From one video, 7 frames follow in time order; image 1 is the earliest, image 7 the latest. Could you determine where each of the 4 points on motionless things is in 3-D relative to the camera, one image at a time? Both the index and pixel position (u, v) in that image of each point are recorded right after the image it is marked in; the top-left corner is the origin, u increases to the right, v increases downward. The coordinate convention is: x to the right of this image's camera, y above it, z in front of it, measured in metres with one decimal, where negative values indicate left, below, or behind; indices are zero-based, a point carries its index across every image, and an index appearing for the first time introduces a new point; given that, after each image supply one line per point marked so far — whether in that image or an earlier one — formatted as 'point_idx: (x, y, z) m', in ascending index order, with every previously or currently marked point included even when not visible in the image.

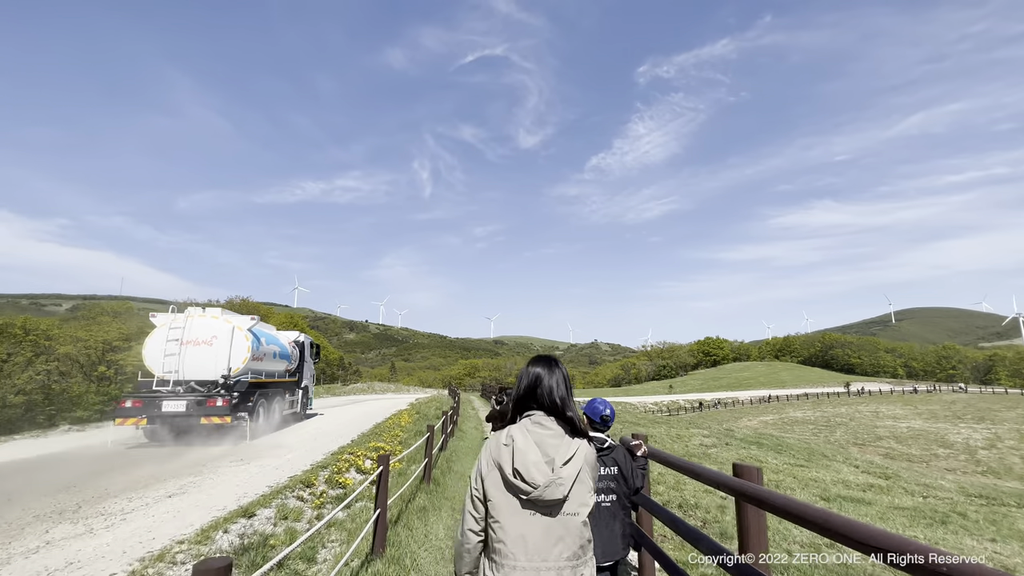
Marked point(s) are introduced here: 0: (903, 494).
0: (+14.3, -7.5, +15.9) m
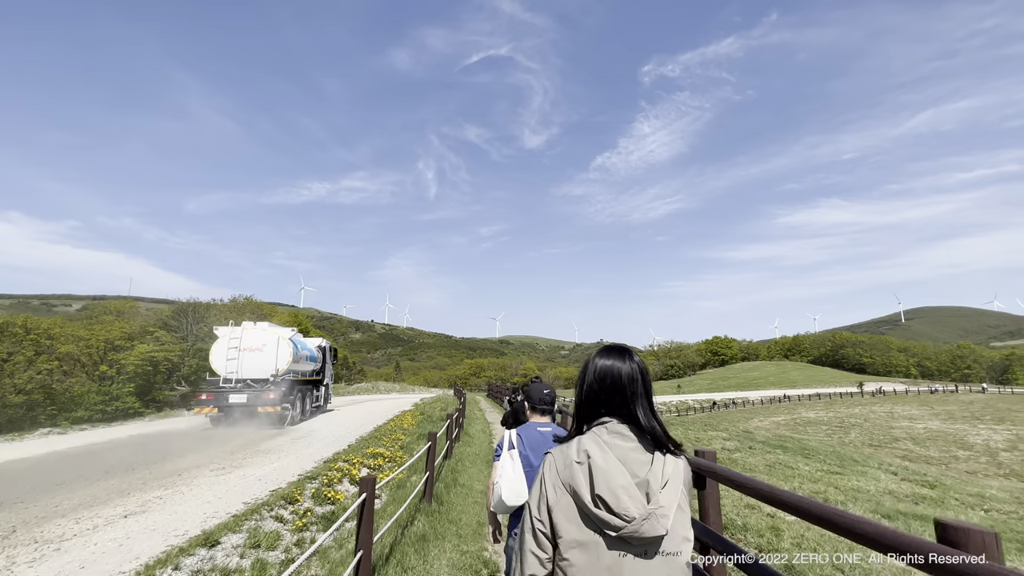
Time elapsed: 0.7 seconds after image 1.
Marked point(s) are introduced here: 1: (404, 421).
0: (+14.6, -7.3, +15.1) m
1: (-4.1, -5.0, +16.5) m
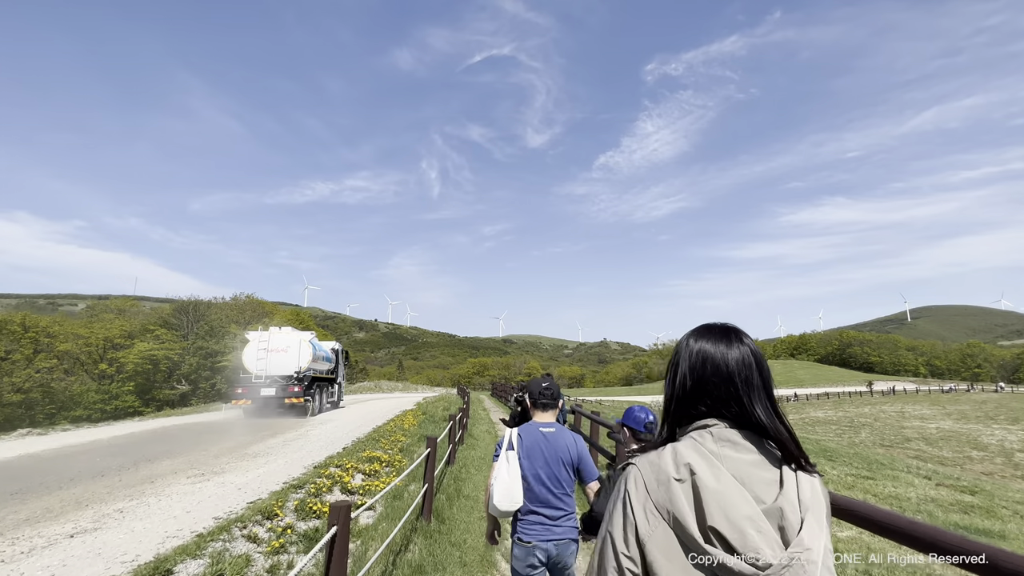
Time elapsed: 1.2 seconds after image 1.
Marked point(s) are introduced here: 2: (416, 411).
0: (+14.7, -7.2, +14.4) m
1: (-3.9, -4.8, +16.0) m
2: (-4.0, -5.1, +18.2) m
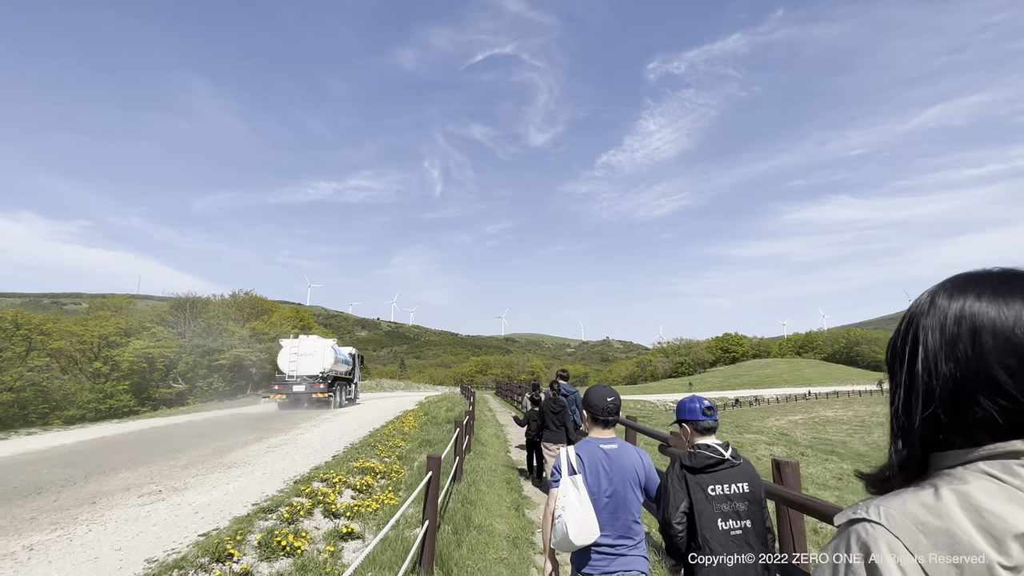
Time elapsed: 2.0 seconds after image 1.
0: (+15.0, -6.9, +13.6) m
1: (-3.7, -4.6, +15.2) m
2: (-3.7, -4.9, +17.4) m
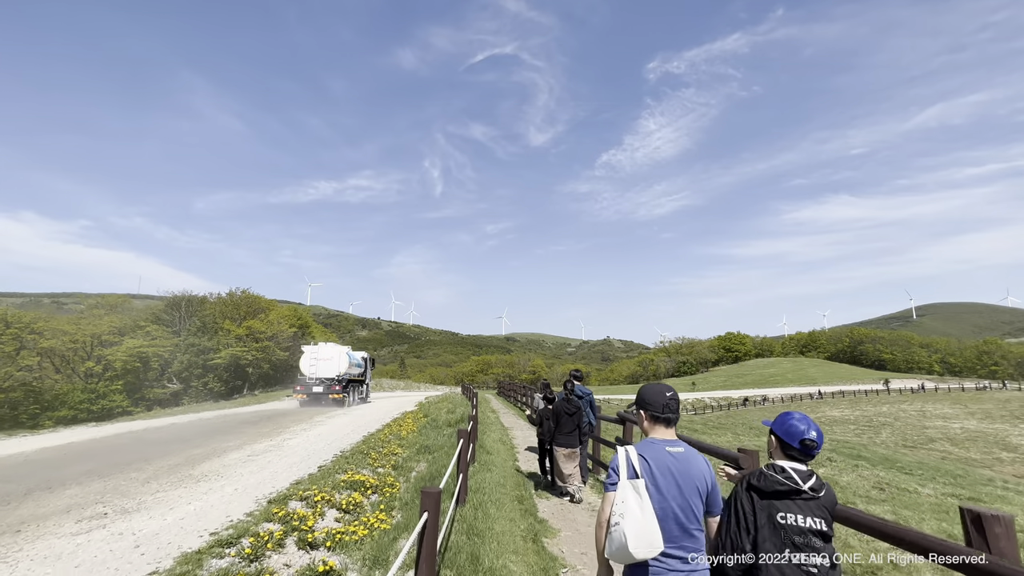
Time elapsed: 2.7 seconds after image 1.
0: (+15.1, -6.8, +12.9) m
1: (-3.6, -4.5, +14.6) m
2: (-3.6, -4.8, +16.8) m
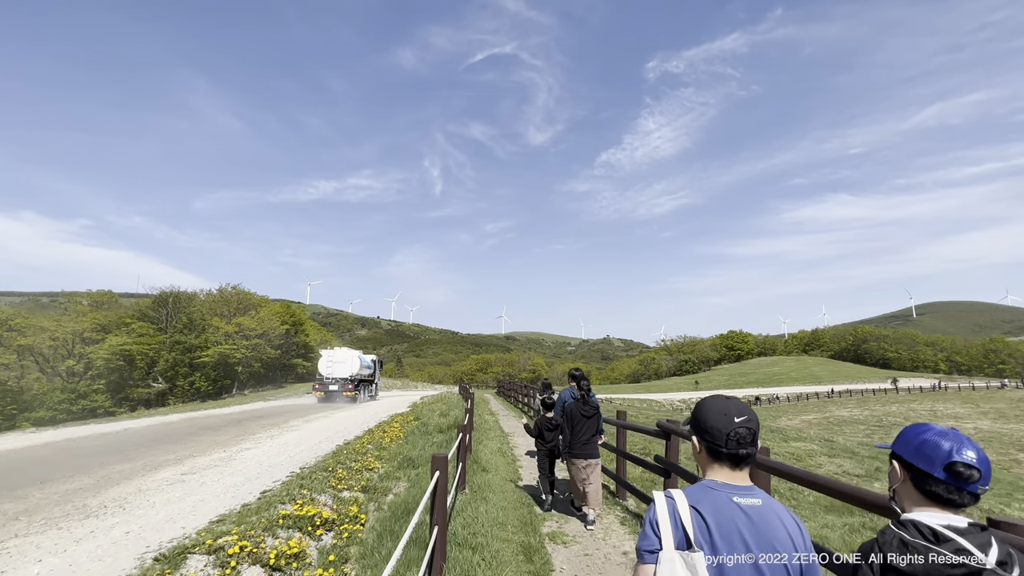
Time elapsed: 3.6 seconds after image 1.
0: (+15.1, -6.5, +11.8) m
1: (-3.6, -4.2, +13.5) m
2: (-3.6, -4.5, +15.7) m
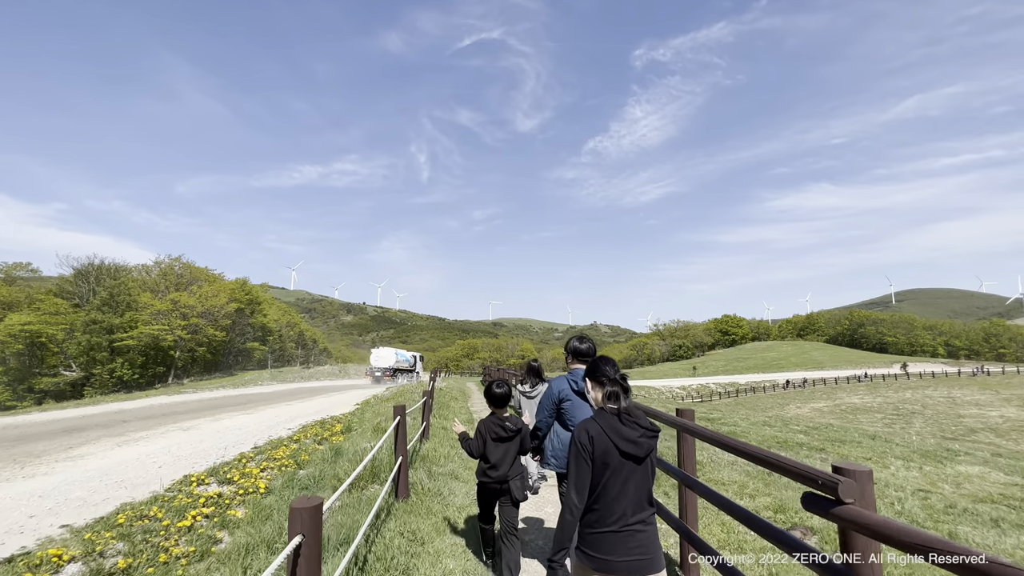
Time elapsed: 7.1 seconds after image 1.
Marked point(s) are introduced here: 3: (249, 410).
0: (+14.9, -5.4, +8.3) m
1: (-3.8, -3.1, +9.3) m
2: (-3.9, -3.3, +11.5) m
3: (-9.3, -4.7, +17.7) m
